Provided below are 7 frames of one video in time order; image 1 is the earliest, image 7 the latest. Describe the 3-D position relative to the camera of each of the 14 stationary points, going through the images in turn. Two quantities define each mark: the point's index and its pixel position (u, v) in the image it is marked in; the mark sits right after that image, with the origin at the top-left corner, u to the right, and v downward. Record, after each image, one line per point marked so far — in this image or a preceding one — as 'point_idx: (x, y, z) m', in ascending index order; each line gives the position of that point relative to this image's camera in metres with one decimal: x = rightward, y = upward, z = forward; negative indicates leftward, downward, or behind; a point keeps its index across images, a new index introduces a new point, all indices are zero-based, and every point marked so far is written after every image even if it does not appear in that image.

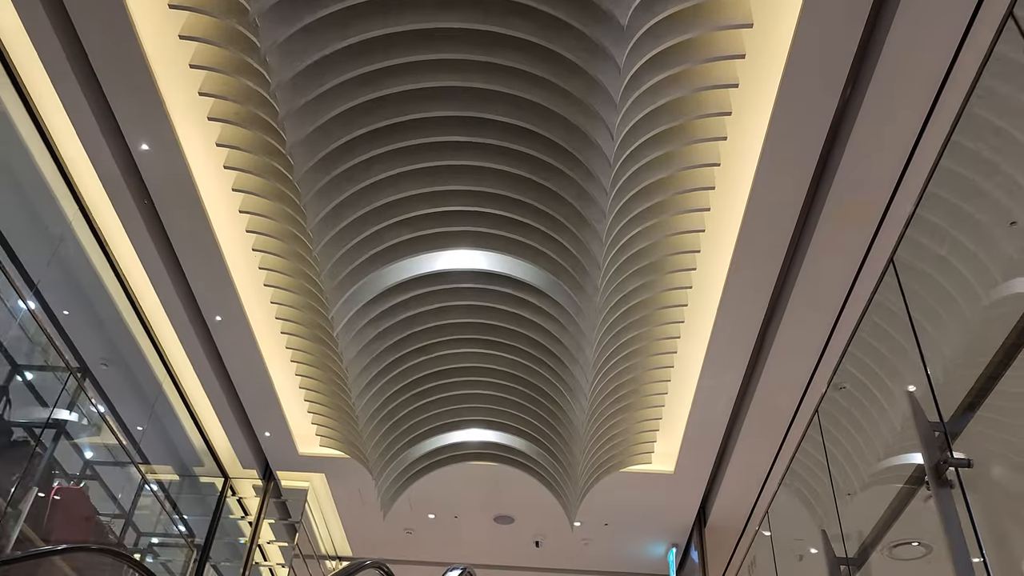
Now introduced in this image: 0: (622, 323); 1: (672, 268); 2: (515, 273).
0: (+0.6, -0.2, +4.9) m
1: (+0.9, +0.1, +4.7) m
2: (0.0, +0.1, +4.7) m
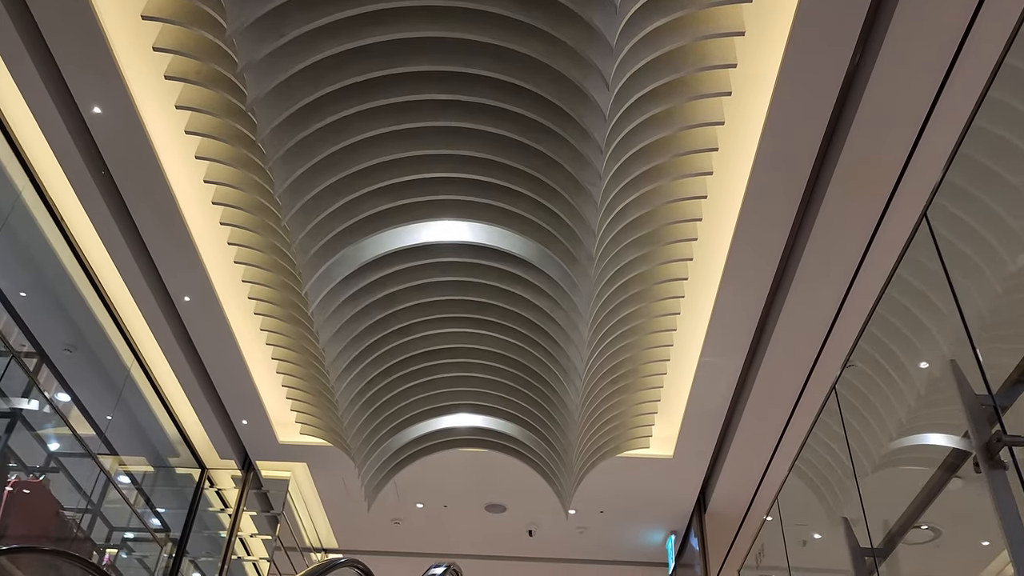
0: (+0.6, -0.1, +4.6) m
1: (+0.8, +0.2, +4.3) m
2: (0.0, +0.2, +4.4) m
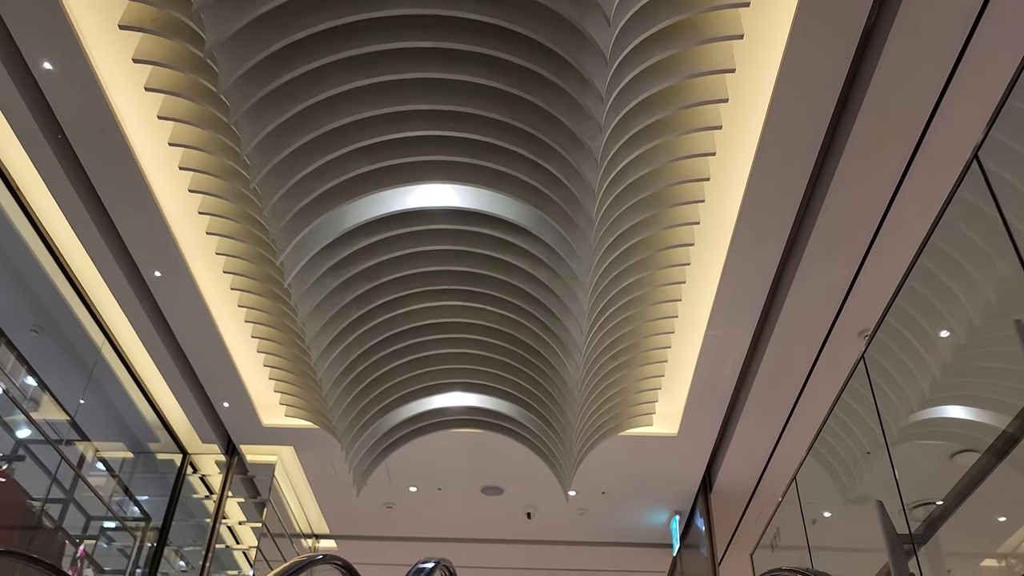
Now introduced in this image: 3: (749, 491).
0: (+0.5, +0.1, +4.3) m
1: (+0.8, +0.4, +4.0) m
2: (-0.1, +0.4, +4.0) m
3: (+1.7, -1.5, +6.3) m
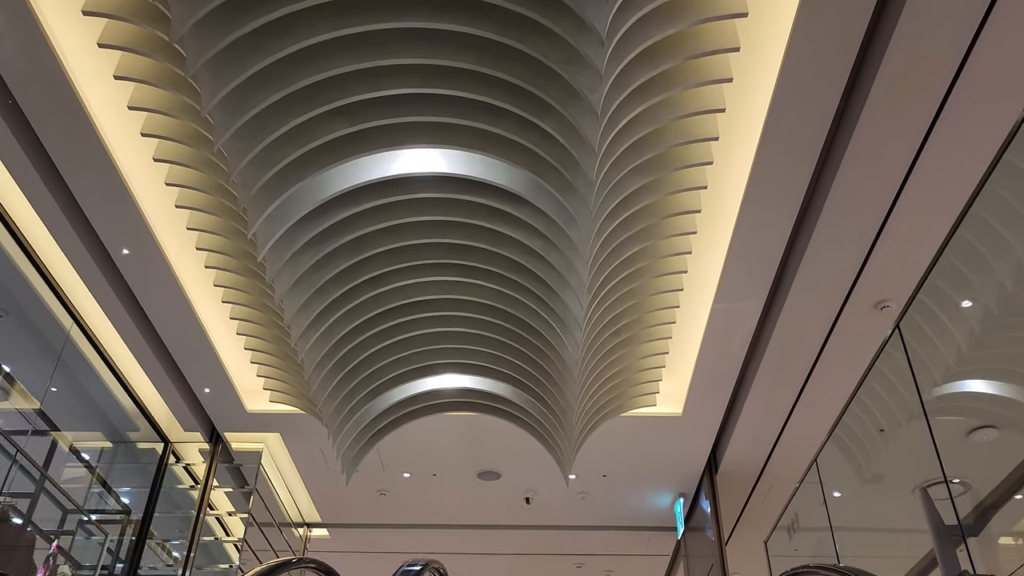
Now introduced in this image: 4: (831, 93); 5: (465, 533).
0: (+0.5, +0.2, +4.0) m
1: (+0.7, +0.5, +3.7) m
2: (-0.1, +0.5, +3.7) m
3: (+1.7, -1.3, +6.0) m
4: (+1.3, +0.8, +3.5) m
5: (-0.4, -2.1, +7.2) m
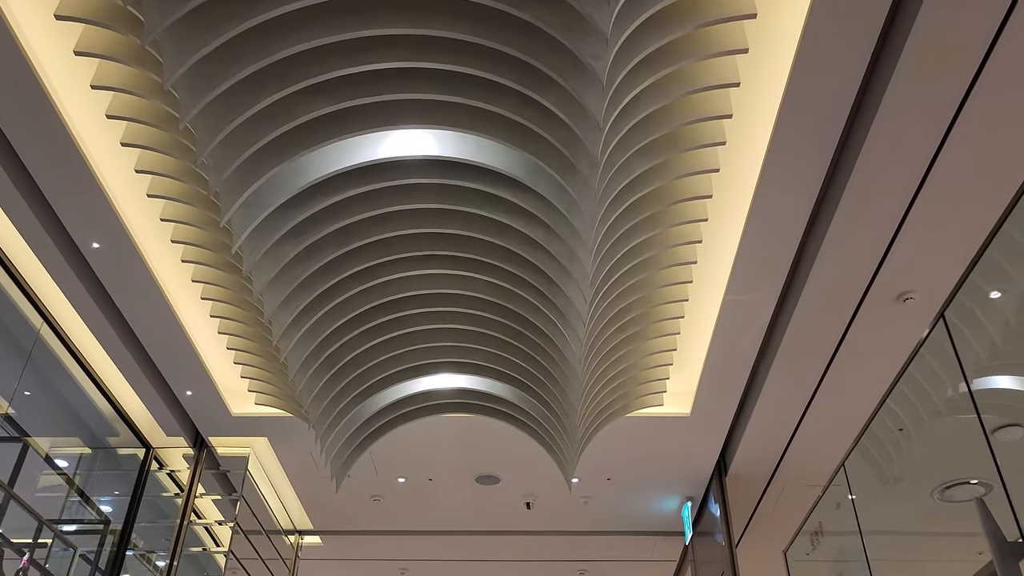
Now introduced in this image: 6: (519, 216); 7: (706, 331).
0: (+0.5, +0.3, +3.7) m
1: (+0.7, +0.6, +3.4) m
2: (-0.1, +0.5, +3.5) m
3: (+1.7, -1.2, +5.7) m
4: (+1.3, +0.8, +3.2) m
5: (-0.4, -2.0, +7.0) m
6: (0.0, +0.3, +3.7) m
7: (+1.1, -0.2, +4.8) m
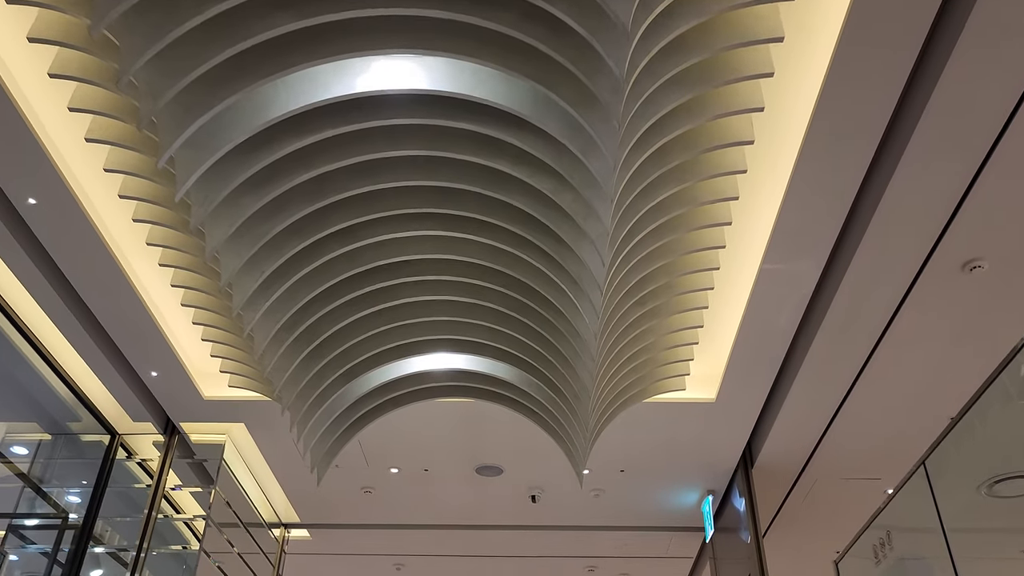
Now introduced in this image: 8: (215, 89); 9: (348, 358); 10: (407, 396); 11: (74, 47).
0: (+0.5, +0.4, +3.1) m
1: (+0.7, +0.7, +2.8) m
2: (-0.1, +0.7, +2.9) m
3: (+1.7, -1.1, +5.1) m
4: (+1.3, +1.0, +2.6) m
5: (-0.4, -1.8, +6.4) m
6: (0.0, +0.5, +3.2) m
7: (+1.1, -0.1, +4.3) m
8: (-0.9, +0.6, +2.7) m
9: (-0.8, -0.4, +4.3) m
10: (-0.6, -0.6, +4.6) m
11: (-1.4, +0.8, +2.6) m
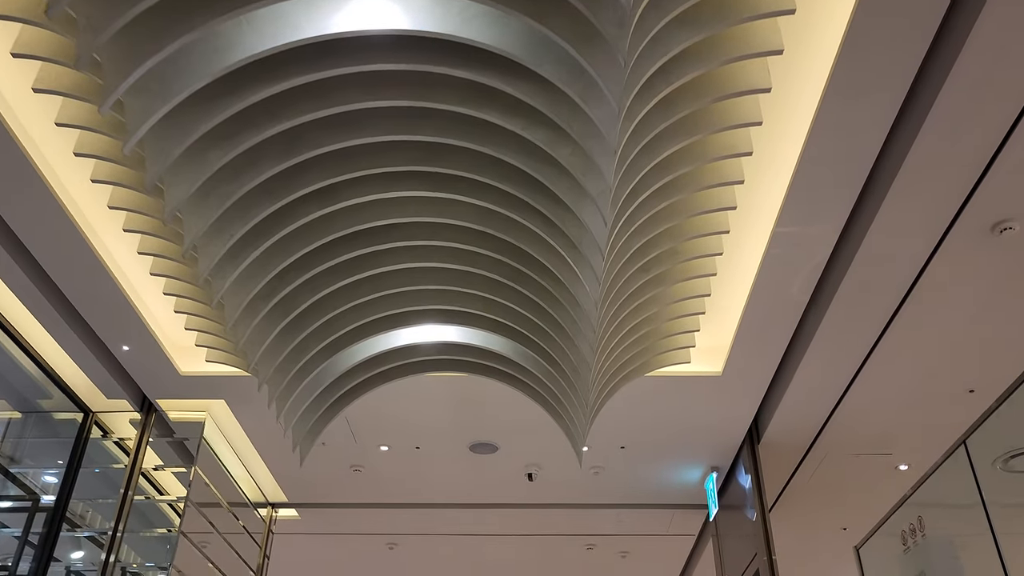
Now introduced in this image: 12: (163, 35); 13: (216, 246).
0: (+0.5, +0.5, +2.8) m
1: (+0.7, +0.8, +2.5) m
2: (-0.1, +0.8, +2.6) m
3: (+1.7, -0.9, +4.9) m
4: (+1.3, +1.1, +2.3) m
5: (-0.4, -1.6, +6.2) m
6: (0.0, +0.6, +2.9) m
7: (+1.1, +0.1, +4.0) m
8: (-1.0, +0.7, +2.4) m
9: (-0.8, -0.2, +4.0) m
10: (-0.6, -0.4, +4.3) m
11: (-1.4, +0.9, +2.3) m
12: (-1.0, +0.7, +2.4) m
13: (-1.1, +0.1, +3.2) m
